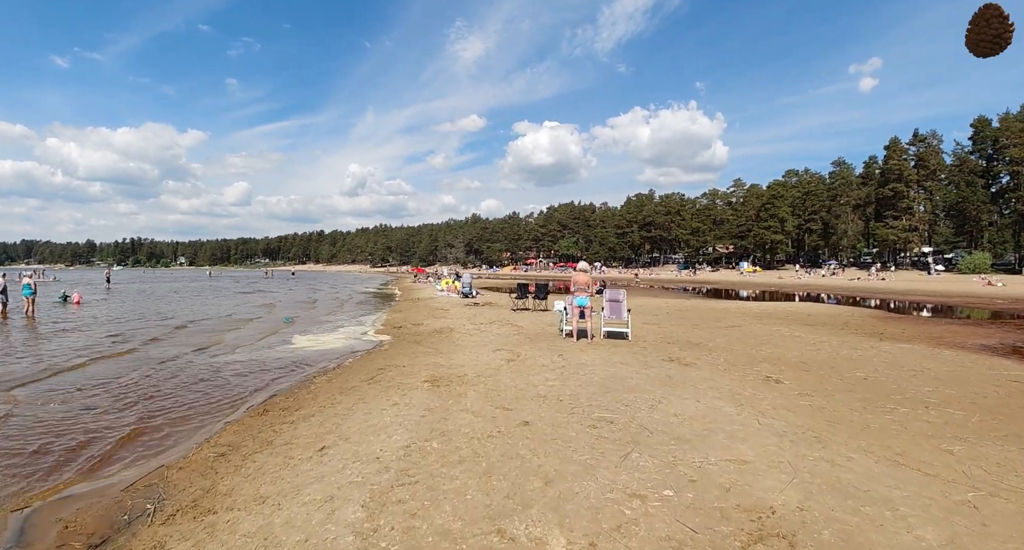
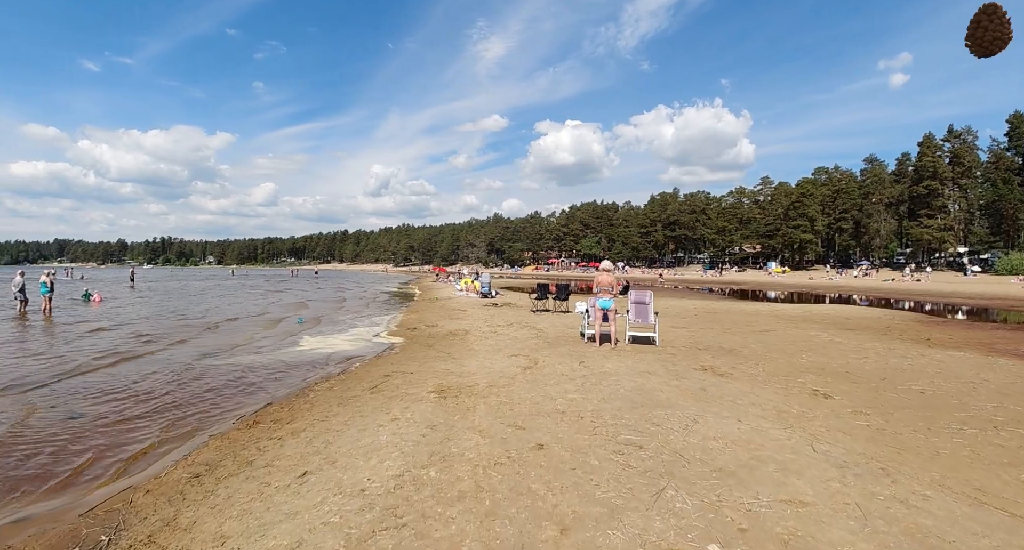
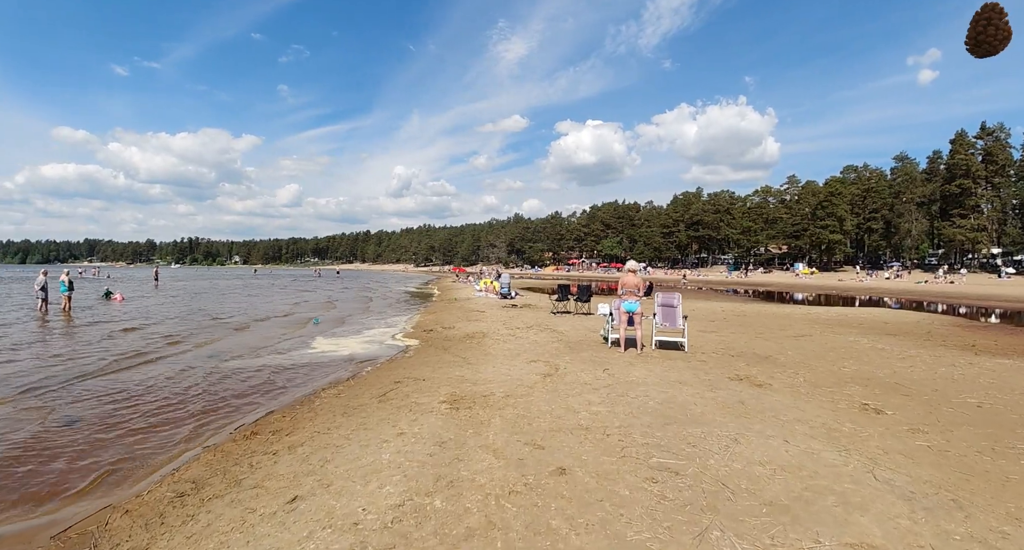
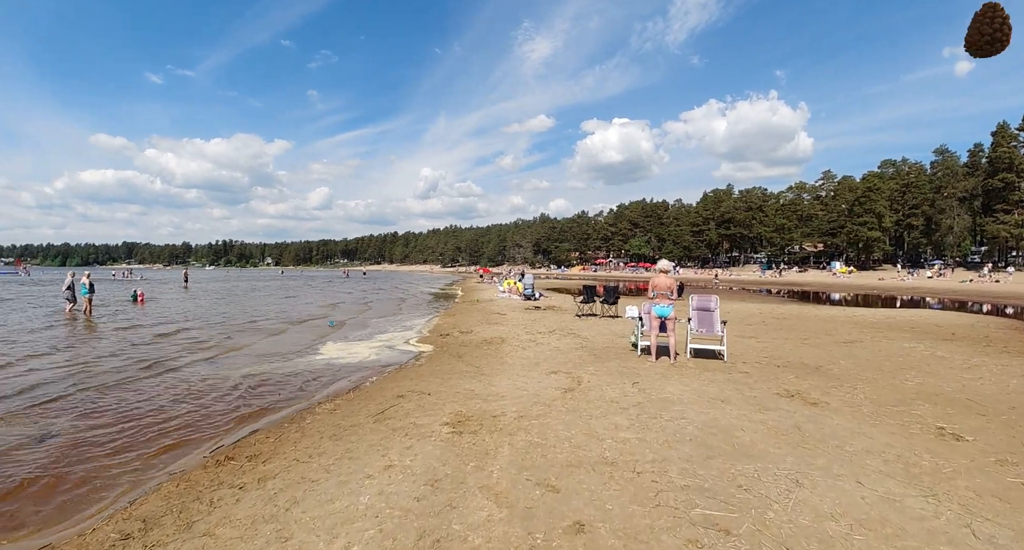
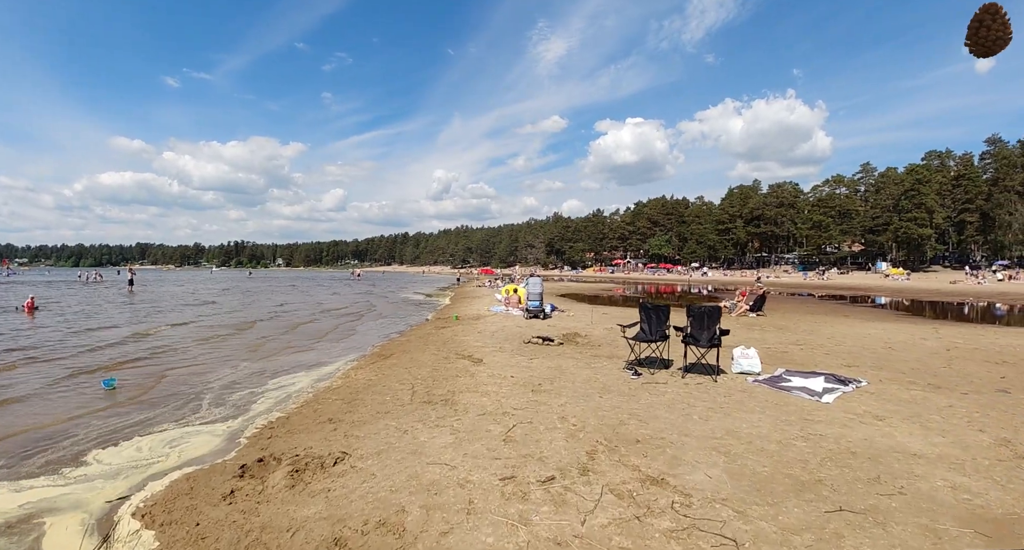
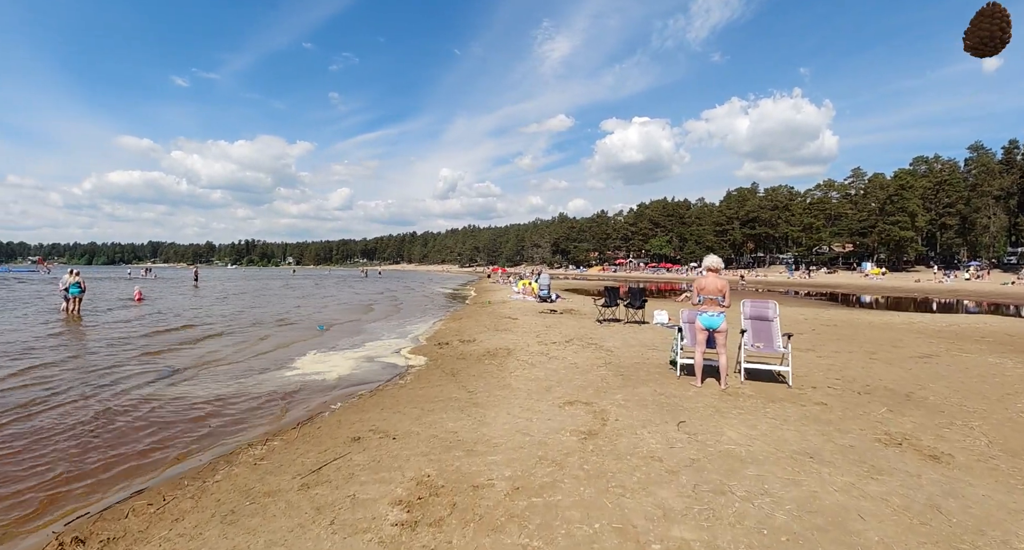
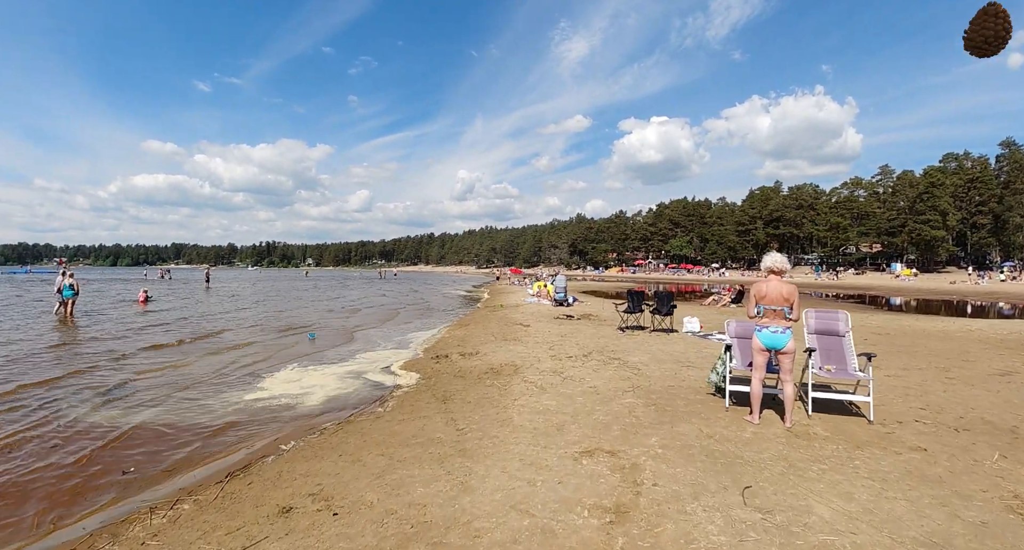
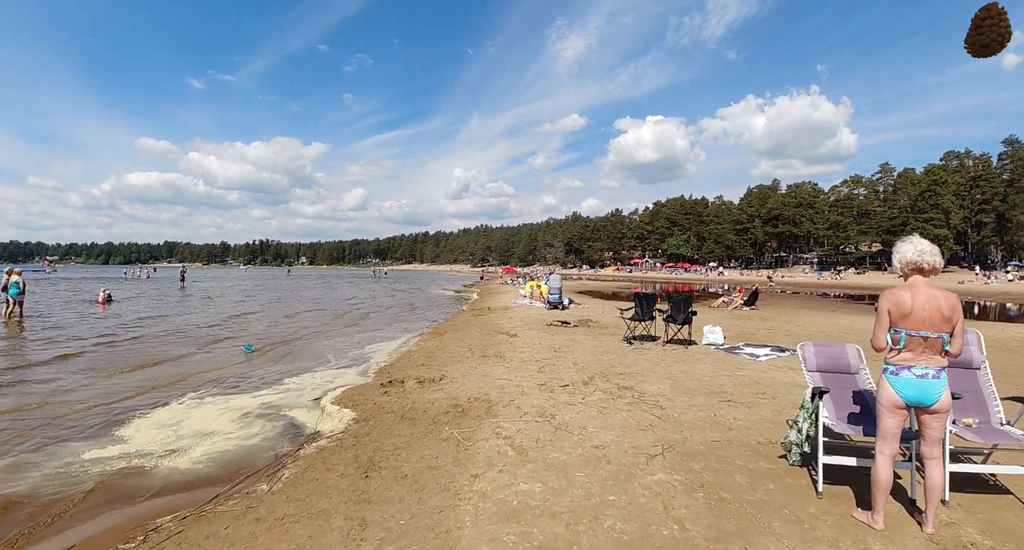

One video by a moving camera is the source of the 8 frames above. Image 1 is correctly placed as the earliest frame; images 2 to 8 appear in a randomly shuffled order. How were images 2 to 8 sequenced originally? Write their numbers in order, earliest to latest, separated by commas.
2, 3, 4, 6, 7, 8, 5
